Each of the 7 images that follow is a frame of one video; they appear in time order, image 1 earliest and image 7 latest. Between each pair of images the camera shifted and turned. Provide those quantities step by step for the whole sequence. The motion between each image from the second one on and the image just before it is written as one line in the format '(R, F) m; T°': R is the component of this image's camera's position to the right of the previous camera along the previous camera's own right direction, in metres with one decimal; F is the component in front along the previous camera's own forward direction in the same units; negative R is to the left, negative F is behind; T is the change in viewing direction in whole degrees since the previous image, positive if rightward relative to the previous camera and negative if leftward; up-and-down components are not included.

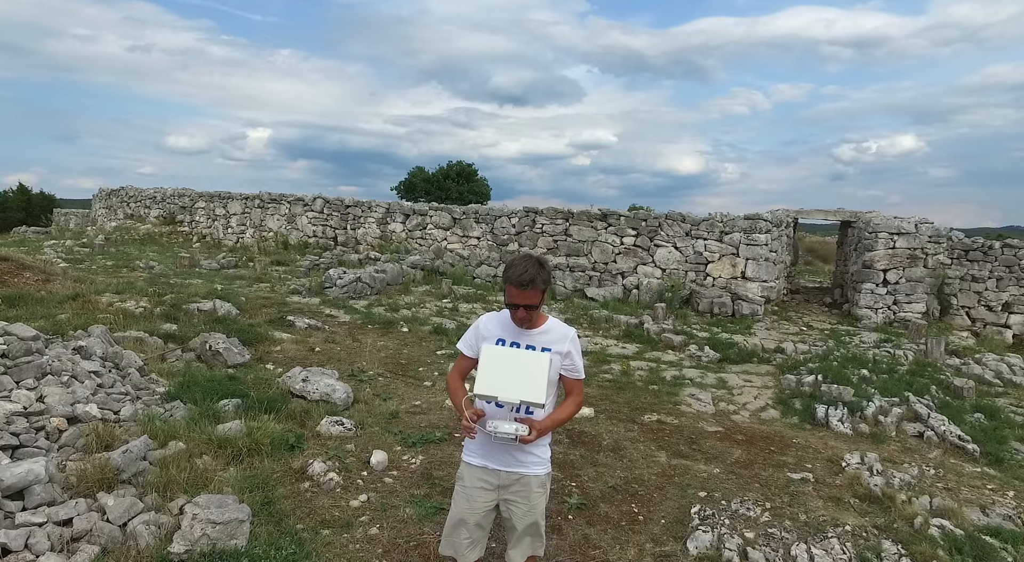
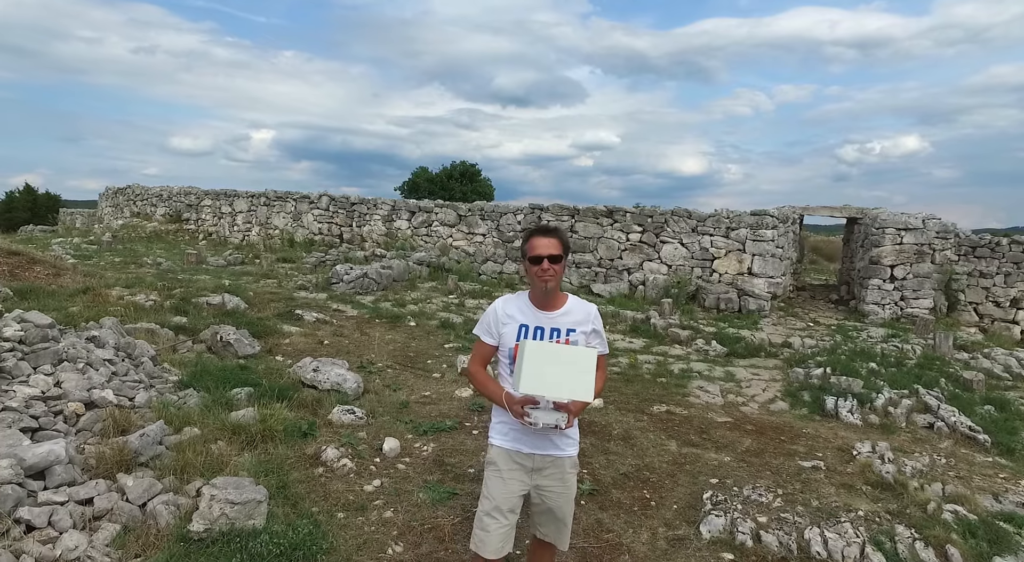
(-0.1, 0.0) m; 0°
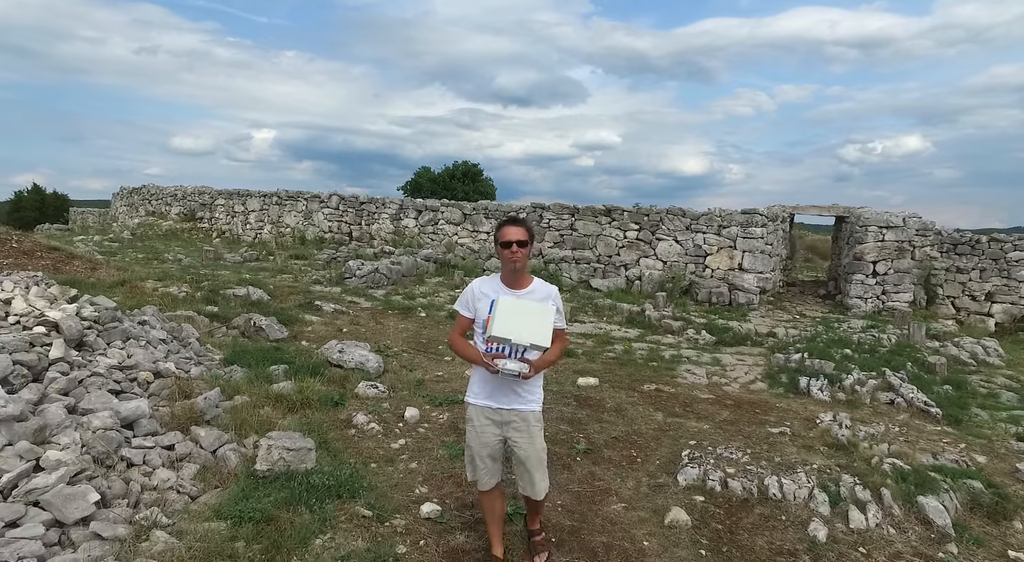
(0.0, -0.6) m; 0°
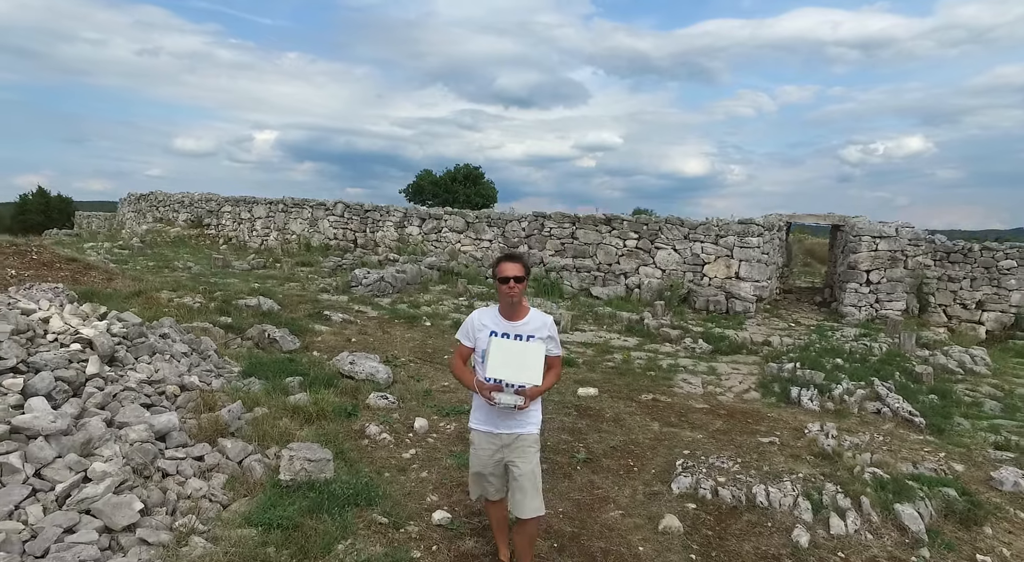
(0.0, -0.3) m; 0°
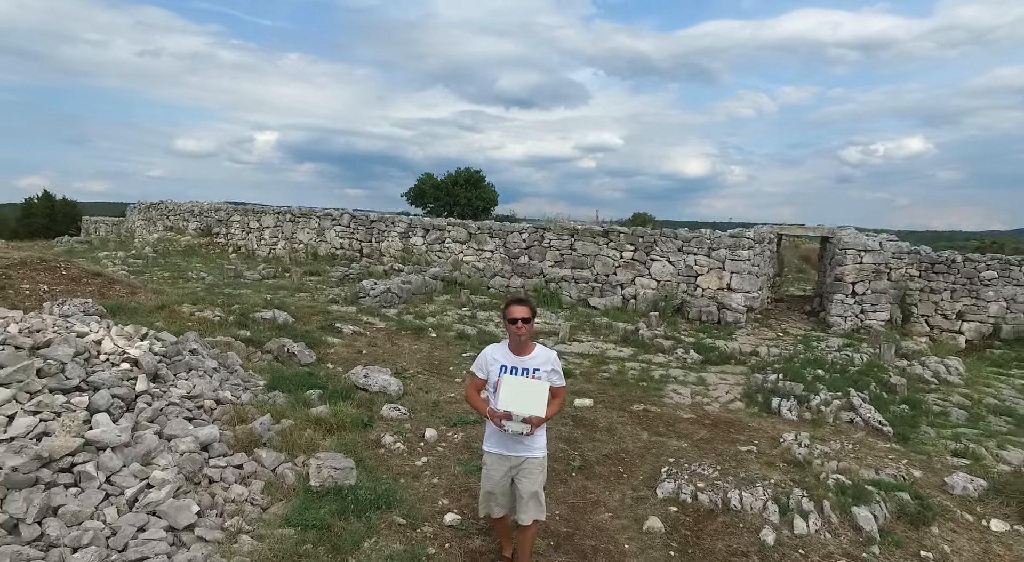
(0.0, -0.5) m; 0°
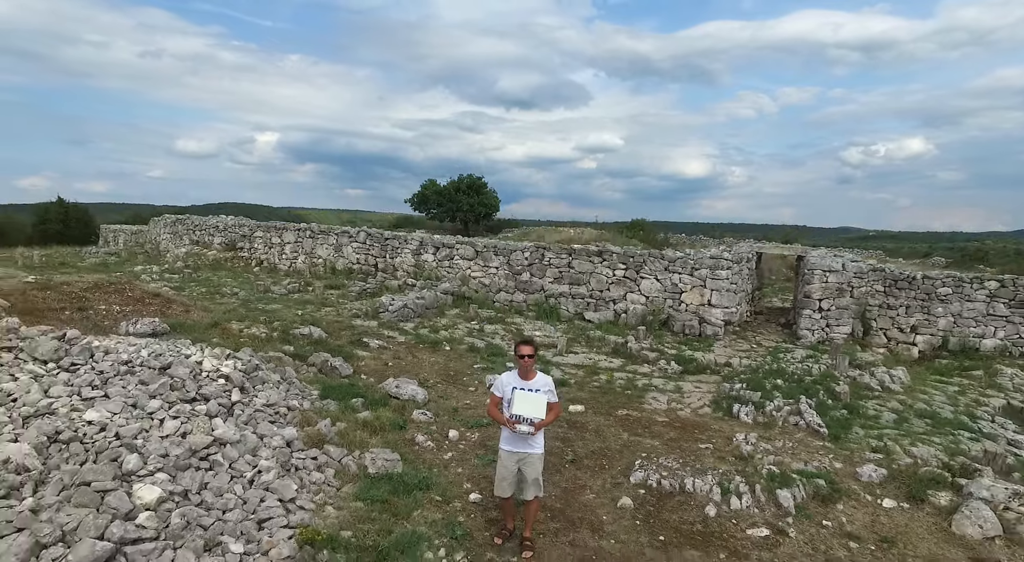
(-0.1, -1.4) m; 0°
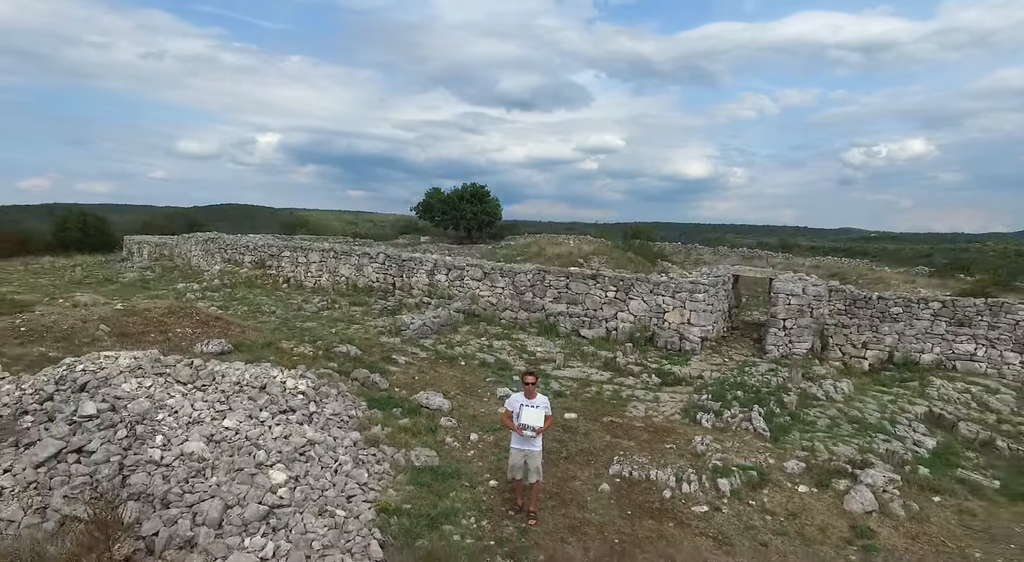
(-0.1, -1.9) m; 0°
